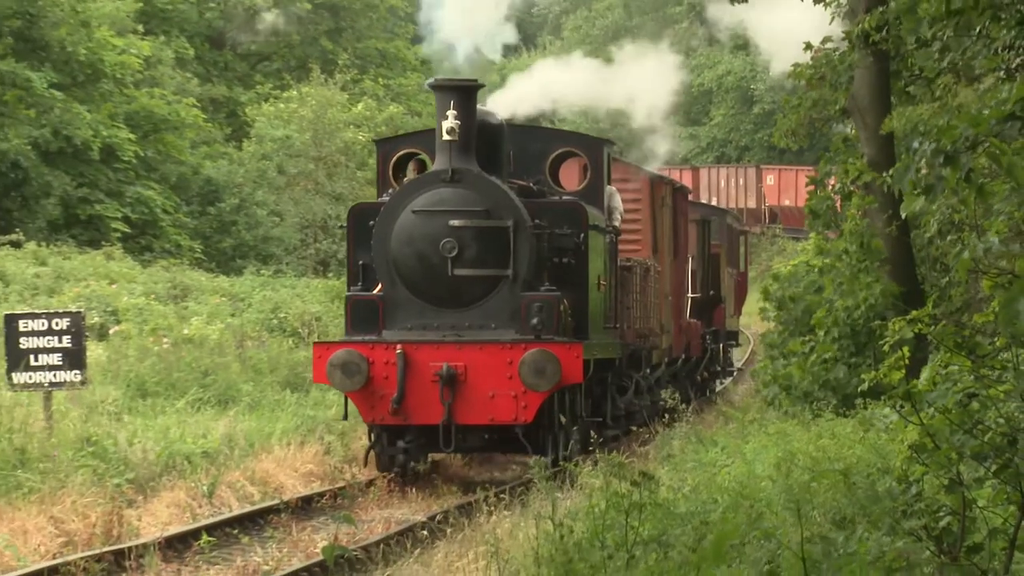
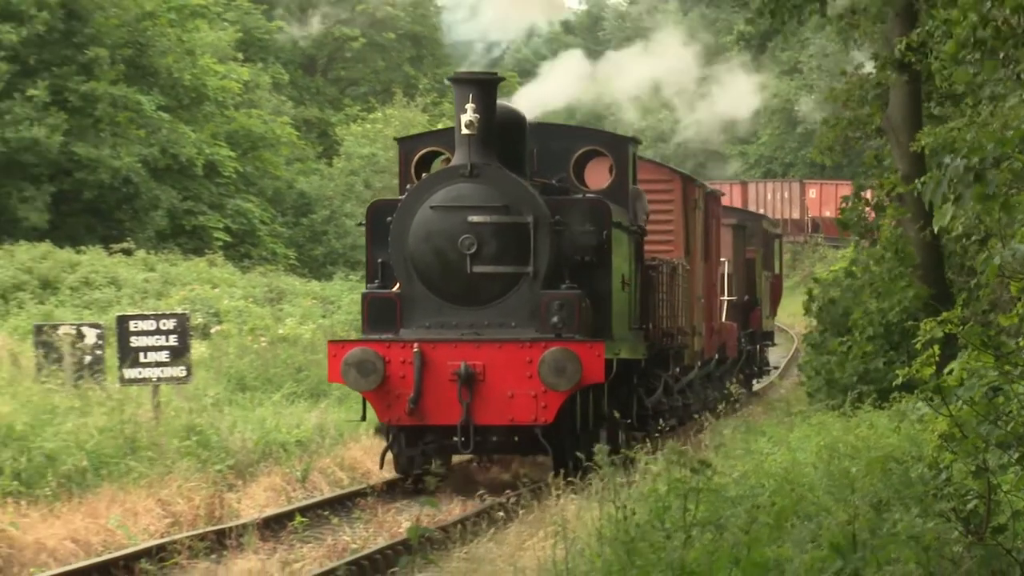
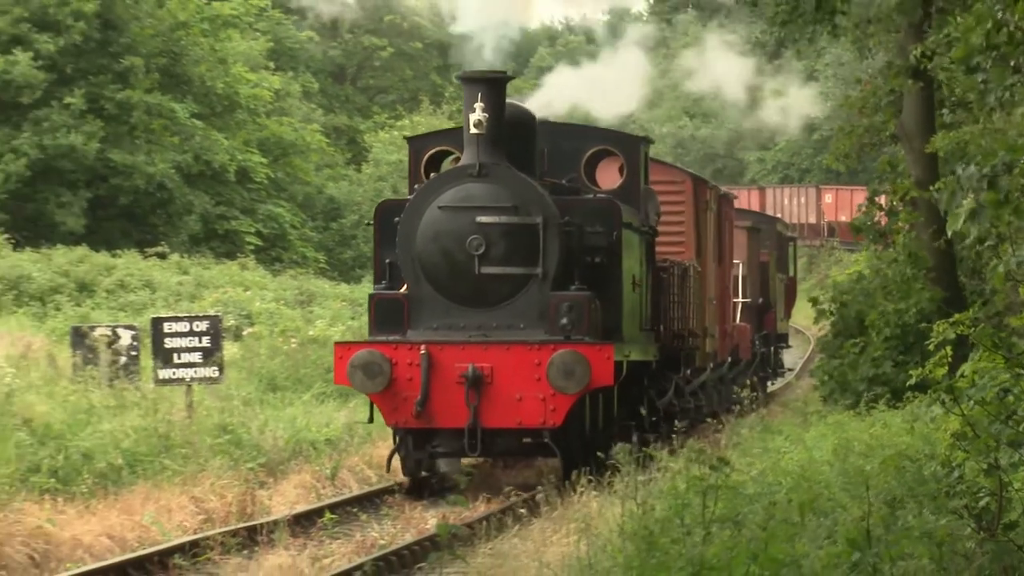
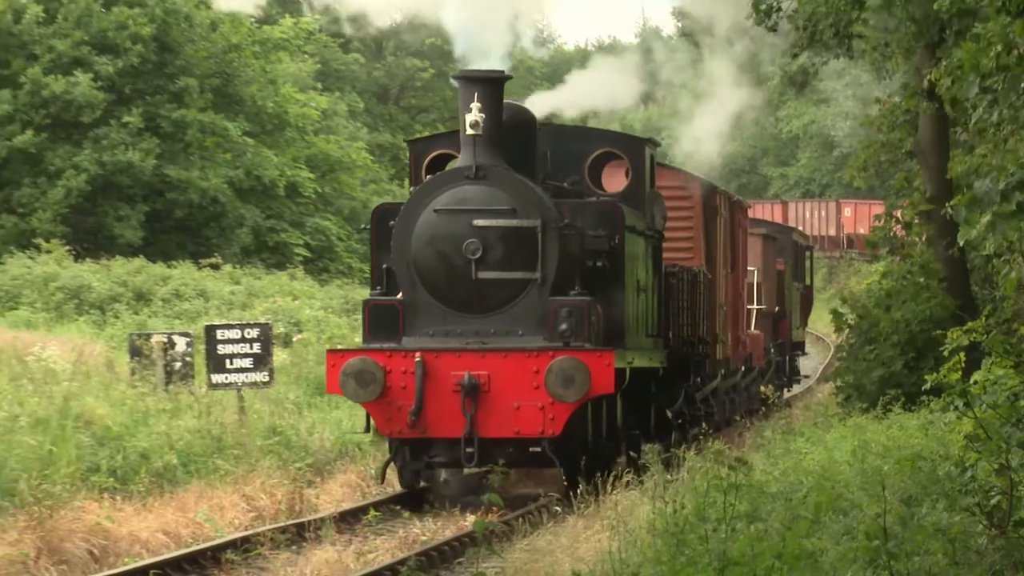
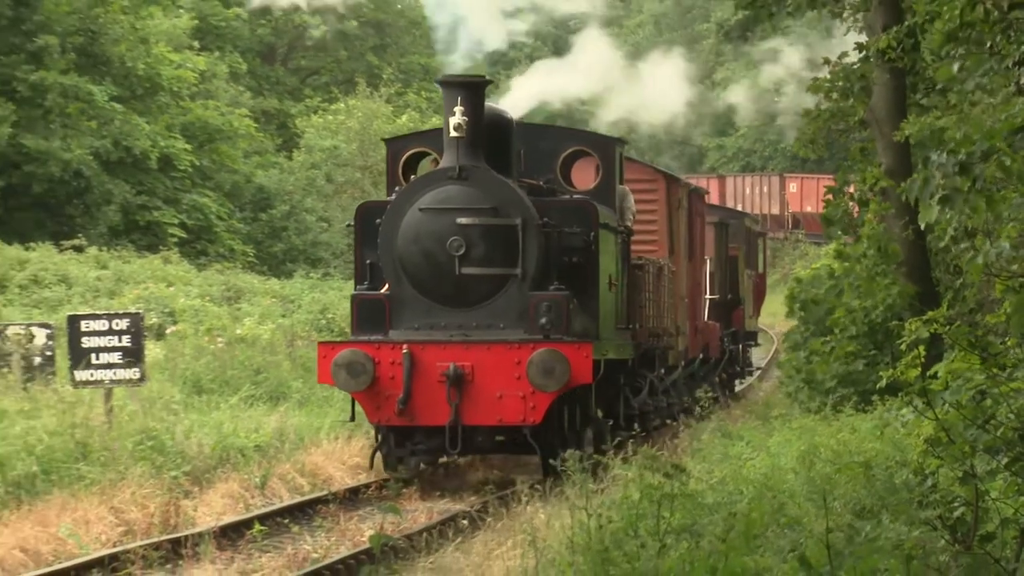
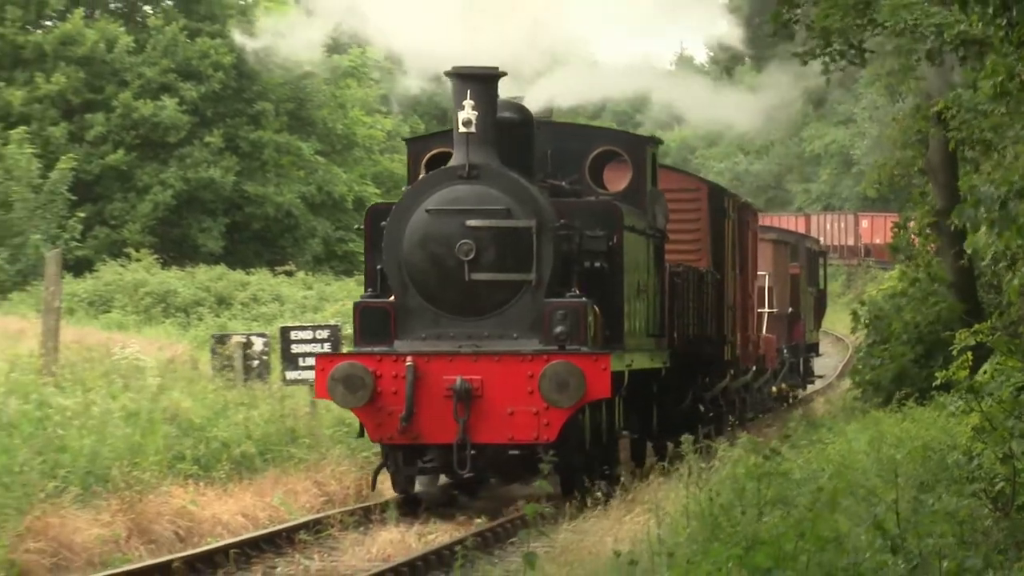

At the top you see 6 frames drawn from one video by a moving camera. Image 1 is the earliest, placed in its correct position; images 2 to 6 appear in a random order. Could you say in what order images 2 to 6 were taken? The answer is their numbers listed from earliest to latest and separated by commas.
5, 2, 3, 4, 6
